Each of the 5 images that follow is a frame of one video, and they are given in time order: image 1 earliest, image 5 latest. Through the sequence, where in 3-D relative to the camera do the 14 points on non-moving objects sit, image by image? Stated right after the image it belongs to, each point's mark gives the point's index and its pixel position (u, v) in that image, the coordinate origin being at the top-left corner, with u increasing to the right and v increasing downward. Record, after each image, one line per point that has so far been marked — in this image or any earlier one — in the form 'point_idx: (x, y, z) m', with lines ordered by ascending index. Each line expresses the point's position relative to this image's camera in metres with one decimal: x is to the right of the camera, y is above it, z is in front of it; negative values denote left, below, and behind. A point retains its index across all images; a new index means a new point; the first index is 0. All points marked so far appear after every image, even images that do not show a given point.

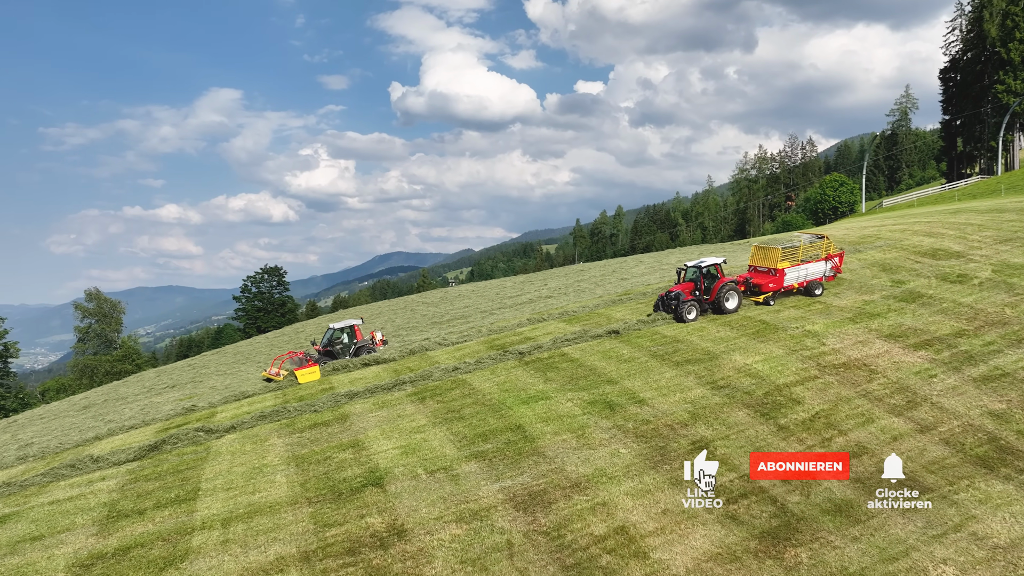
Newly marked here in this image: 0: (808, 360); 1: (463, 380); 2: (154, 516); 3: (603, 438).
0: (+5.9, -1.5, +16.5) m
1: (-1.1, -2.0, +17.4) m
2: (-4.8, -3.0, +10.8) m
3: (+1.4, -2.3, +12.8) m
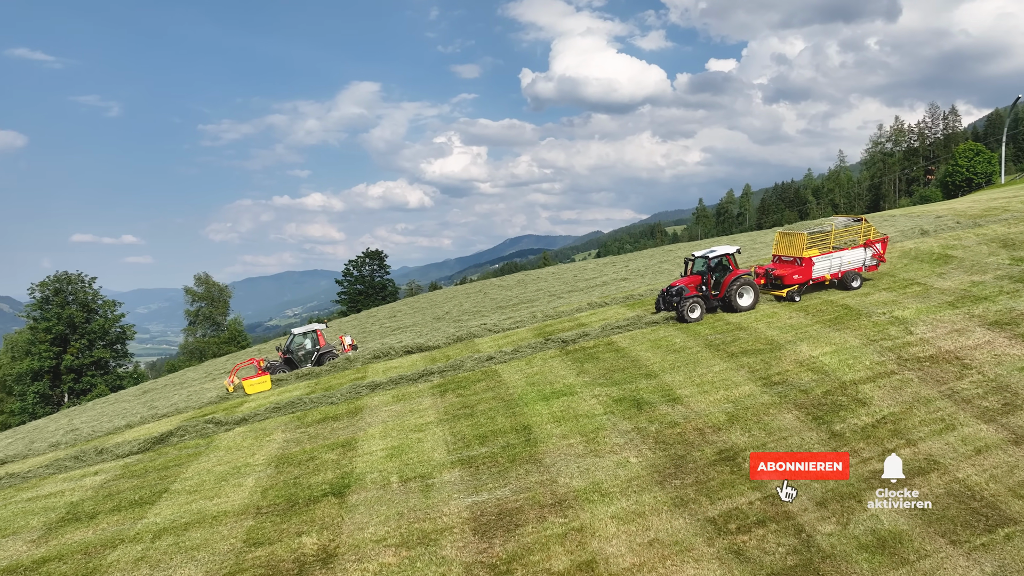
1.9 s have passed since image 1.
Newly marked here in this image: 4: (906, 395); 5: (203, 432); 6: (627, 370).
0: (+6.4, -1.1, +14.0) m
1: (-0.4, -1.6, +16.0) m
2: (-5.1, -2.9, +10.0) m
3: (+1.4, -2.1, +11.1) m
4: (+5.8, -1.6, +12.2) m
5: (-5.6, -2.6, +14.8) m
6: (+2.0, -1.5, +14.6) m
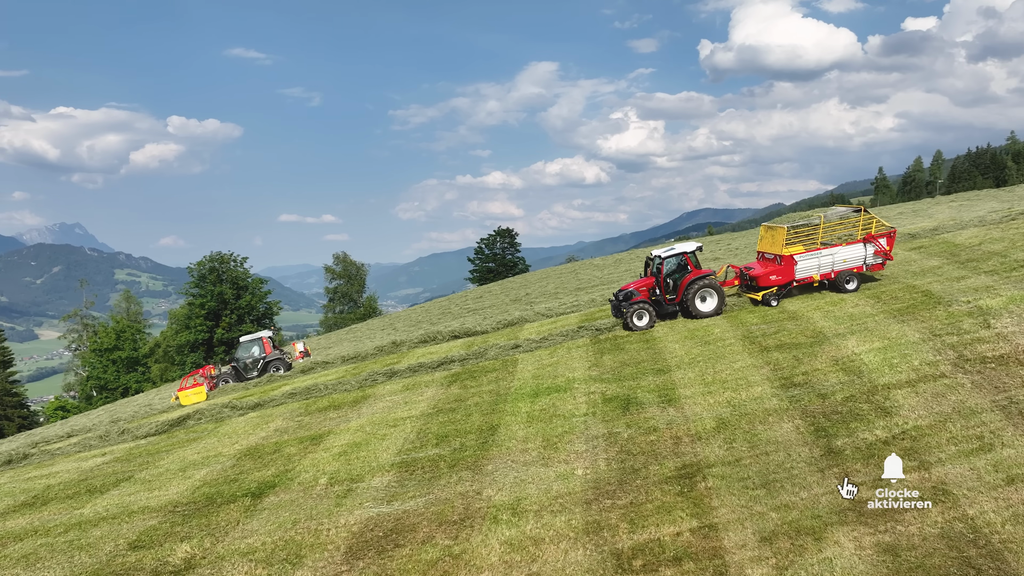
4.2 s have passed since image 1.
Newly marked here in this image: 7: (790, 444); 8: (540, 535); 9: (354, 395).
0: (+6.2, -0.9, +11.8) m
1: (0.0, -1.3, +15.0) m
2: (-5.8, -2.7, +10.1) m
3: (+0.8, -2.0, +9.9) m
4: (+5.4, -1.4, +10.1) m
5: (-5.3, -2.3, +14.9) m
6: (+2.1, -1.2, +13.2) m
7: (+3.2, -1.8, +9.4) m
8: (+0.3, -2.3, +7.6) m
9: (-2.8, -1.9, +14.7) m
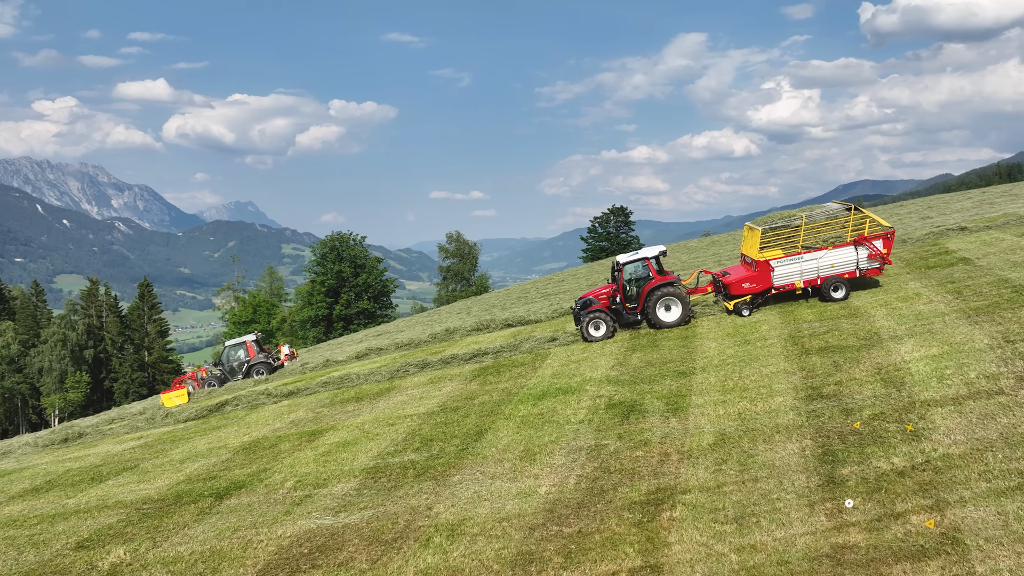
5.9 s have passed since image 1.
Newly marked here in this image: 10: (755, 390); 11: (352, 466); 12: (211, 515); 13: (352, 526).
0: (+6.2, -0.9, +10.0) m
1: (+0.5, -1.2, +14.3) m
2: (-6.0, -2.7, +10.4) m
3: (+0.4, -1.9, +9.1) m
4: (+5.0, -1.5, +8.6) m
5: (-4.7, -2.1, +15.1) m
6: (+2.3, -1.1, +12.1) m
7: (+2.8, -1.8, +8.2) m
8: (-0.4, -2.3, +7.0) m
9: (-2.3, -1.7, +14.4) m
10: (+3.1, -1.3, +10.5) m
11: (-1.9, -2.1, +9.8) m
12: (-3.2, -2.4, +8.7) m
13: (-1.5, -2.3, +8.0) m
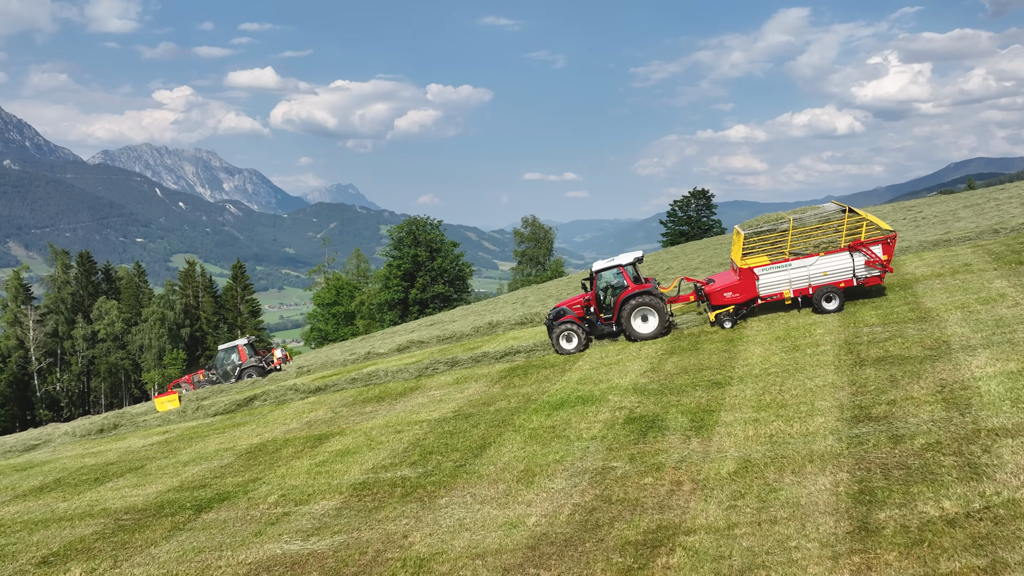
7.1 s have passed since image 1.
0: (+6.2, -1.0, +8.5) m
1: (+1.0, -1.1, +13.3) m
2: (-5.9, -2.6, +10.2) m
3: (+0.4, -2.0, +8.2) m
4: (+4.9, -1.6, +7.1) m
5: (-4.1, -2.0, +14.7) m
6: (+2.6, -1.1, +11.0) m
7: (+2.6, -1.9, +7.1) m
8: (-0.7, -2.4, +6.2) m
9: (-1.8, -1.6, +13.7) m
10: (+3.2, -1.3, +9.2) m
11: (-1.9, -2.1, +9.1) m
12: (-3.2, -2.4, +8.1) m
13: (-1.7, -2.4, +7.3) m
